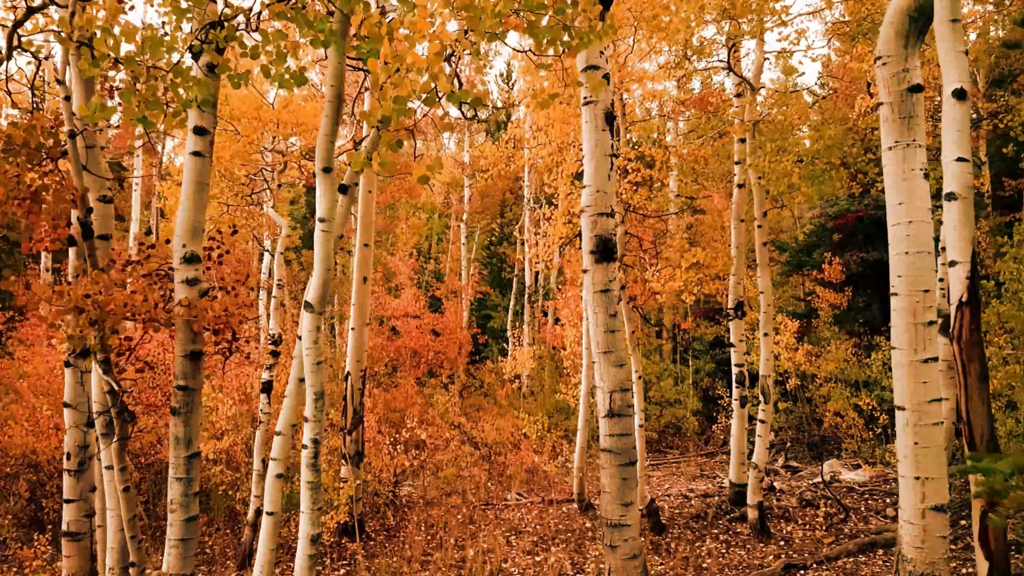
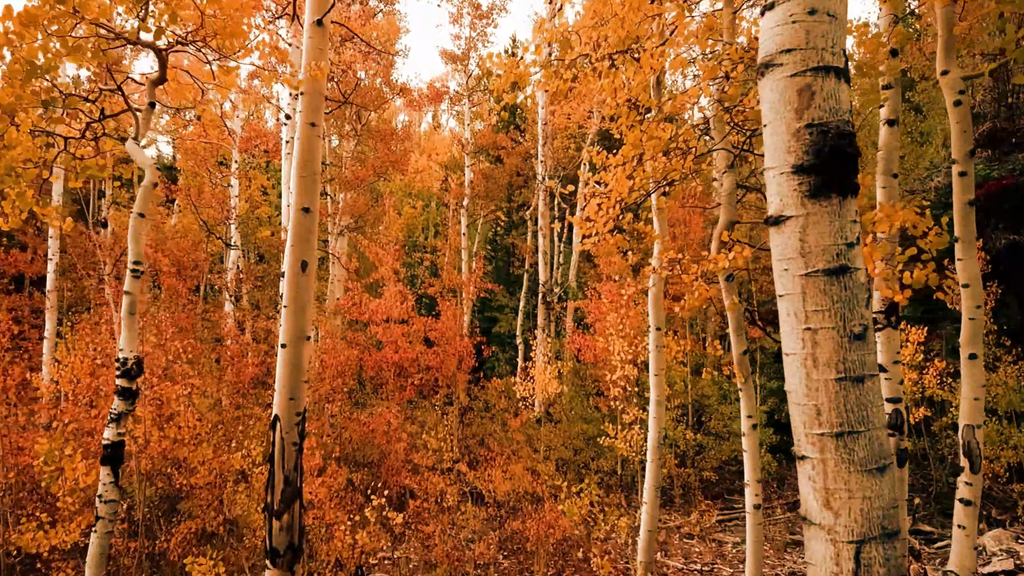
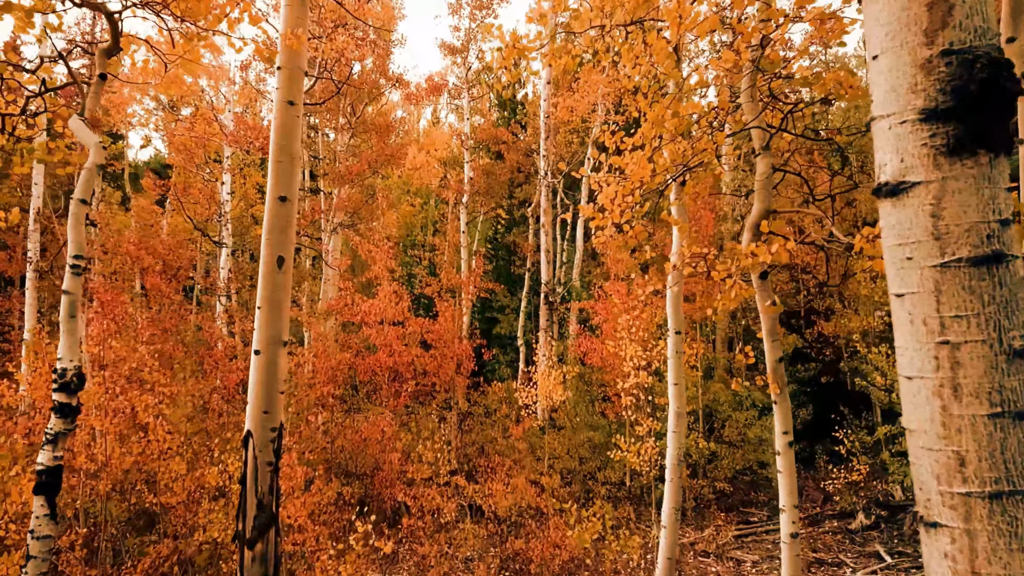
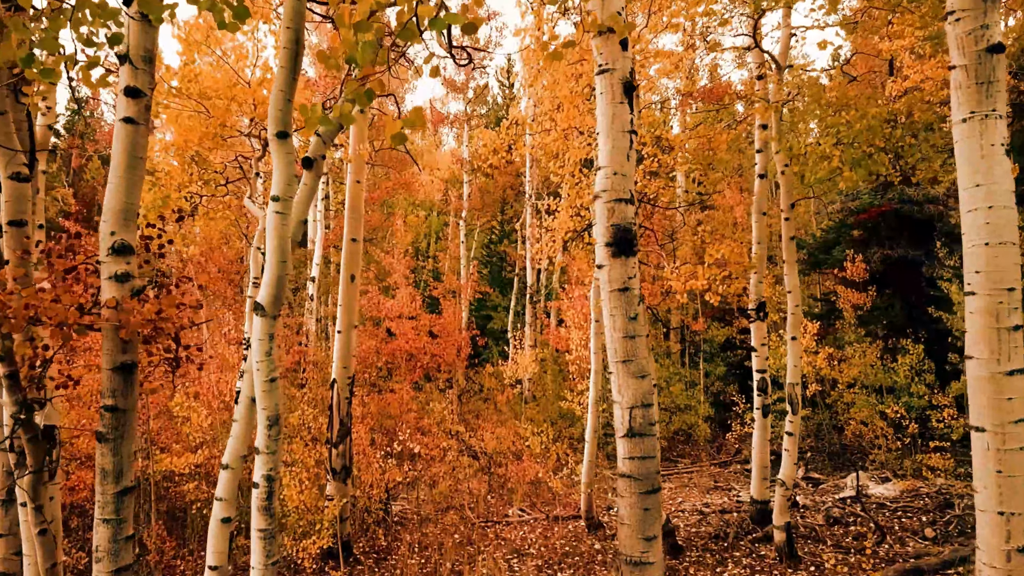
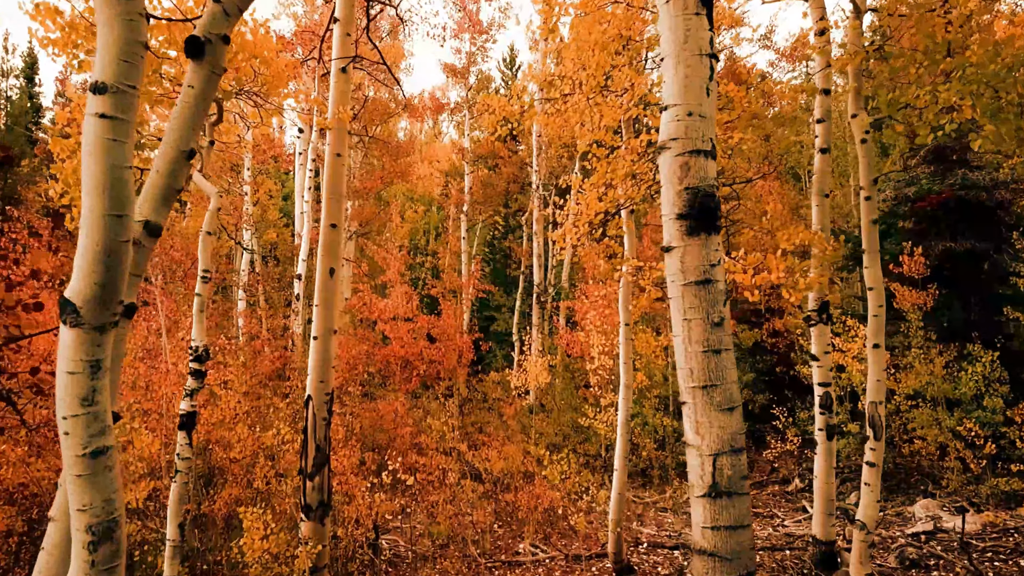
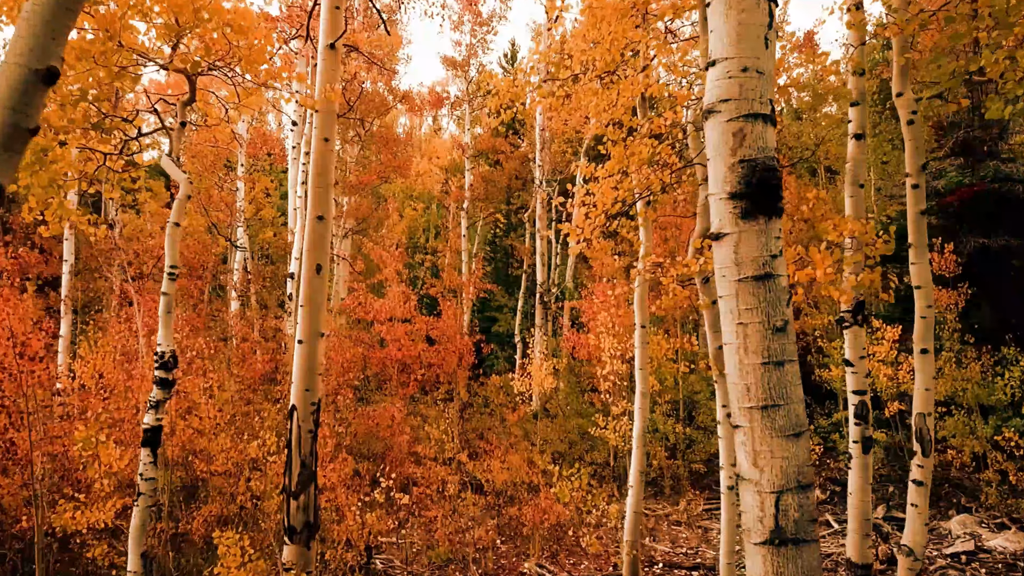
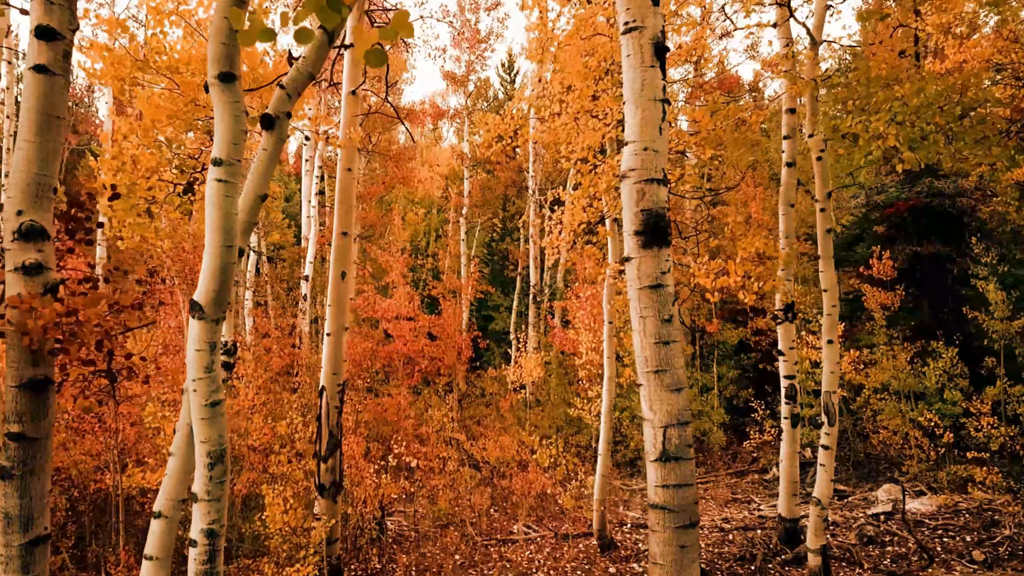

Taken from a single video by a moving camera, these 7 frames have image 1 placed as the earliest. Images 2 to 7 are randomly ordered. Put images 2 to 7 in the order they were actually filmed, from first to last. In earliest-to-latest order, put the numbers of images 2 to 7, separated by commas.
4, 7, 5, 6, 2, 3
